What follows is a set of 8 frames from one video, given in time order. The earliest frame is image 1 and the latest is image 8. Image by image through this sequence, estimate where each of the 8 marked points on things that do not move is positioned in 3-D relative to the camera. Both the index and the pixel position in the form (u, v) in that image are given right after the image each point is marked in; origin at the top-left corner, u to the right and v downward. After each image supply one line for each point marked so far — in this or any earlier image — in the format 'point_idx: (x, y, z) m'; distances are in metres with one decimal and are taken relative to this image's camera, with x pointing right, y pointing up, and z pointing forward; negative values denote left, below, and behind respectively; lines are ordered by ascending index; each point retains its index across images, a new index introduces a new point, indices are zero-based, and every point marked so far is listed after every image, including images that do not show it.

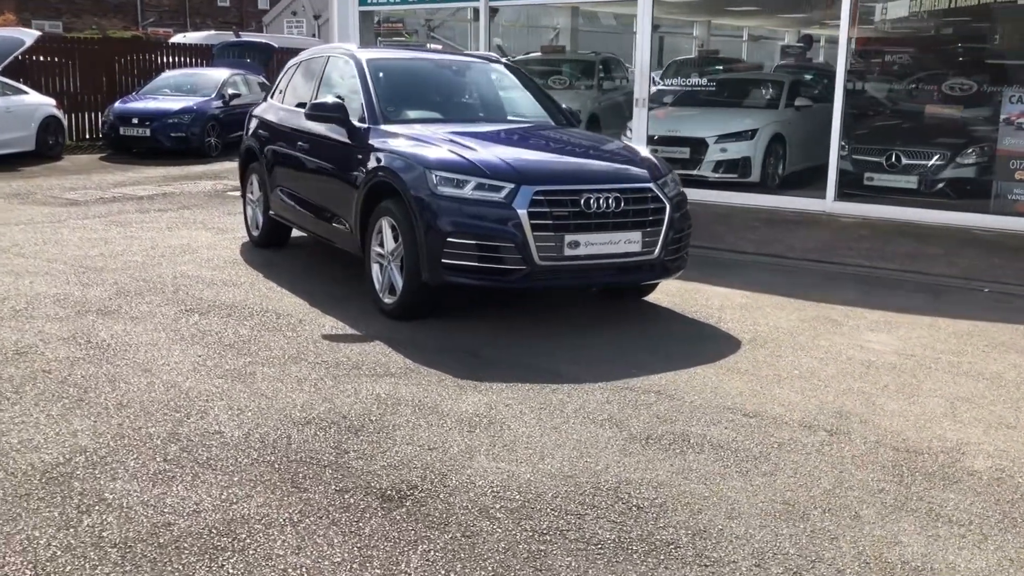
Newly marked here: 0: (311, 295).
0: (-1.5, 0.0, +7.2) m
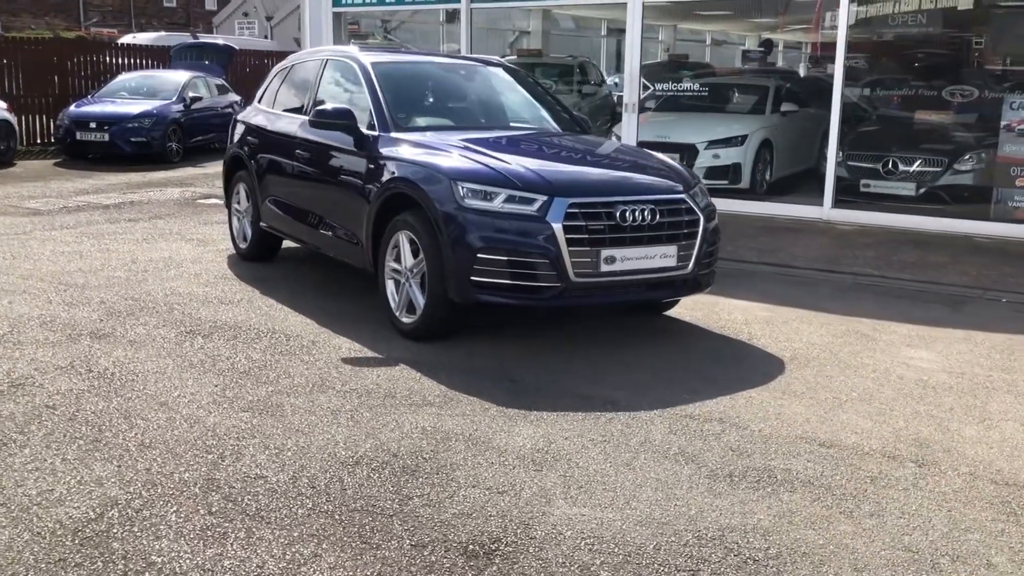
0: (-1.4, -0.2, +6.8) m
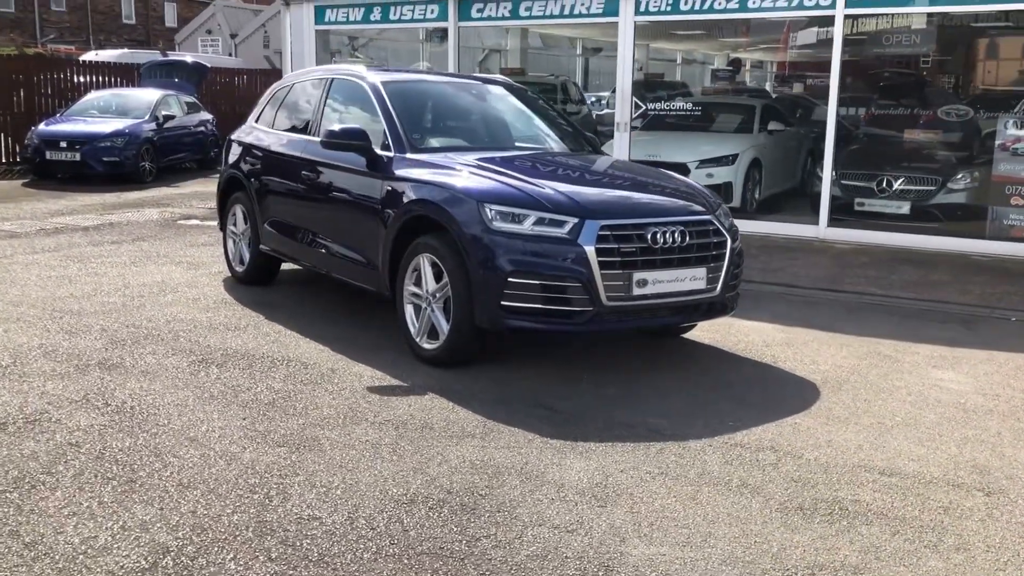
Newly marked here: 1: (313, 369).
0: (-1.2, -0.3, +6.6) m
1: (-1.2, -0.5, +5.8) m
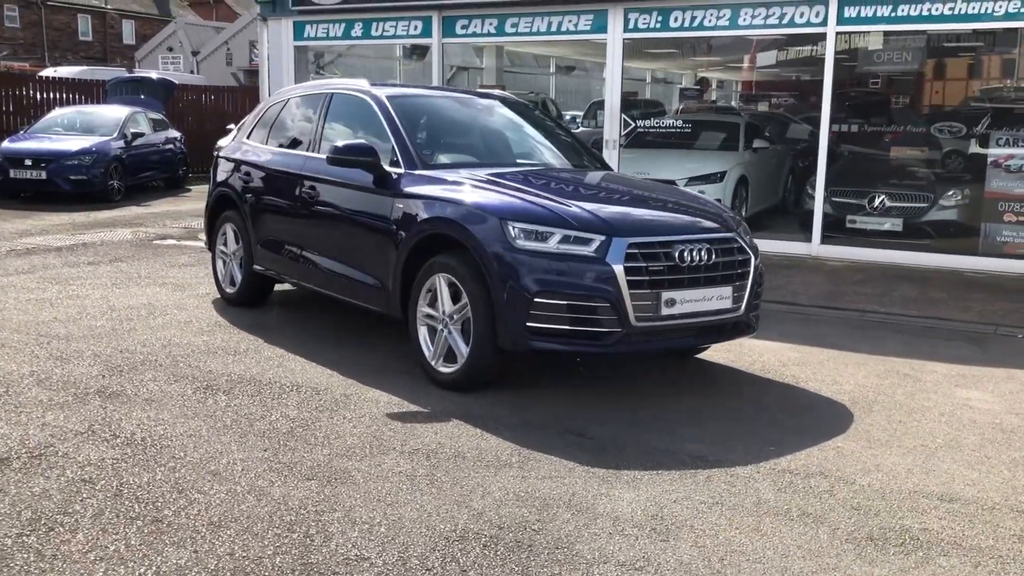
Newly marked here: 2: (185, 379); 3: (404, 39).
0: (-1.2, -0.5, +6.3) m
1: (-1.0, -0.6, +5.5) m
2: (-1.9, -0.5, +5.8) m
3: (-1.5, +3.3, +12.8) m
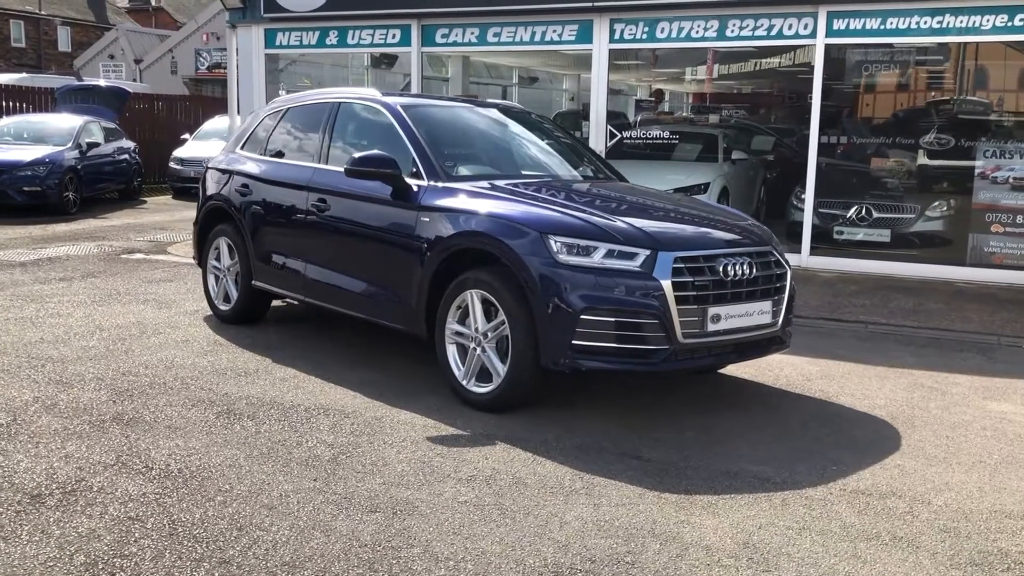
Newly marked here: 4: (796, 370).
0: (-1.0, -0.6, +6.1) m
1: (-0.8, -0.7, +5.2) m
2: (-1.7, -0.6, +5.4) m
3: (-1.8, +3.1, +12.6) m
4: (+2.0, -0.6, +6.8) m
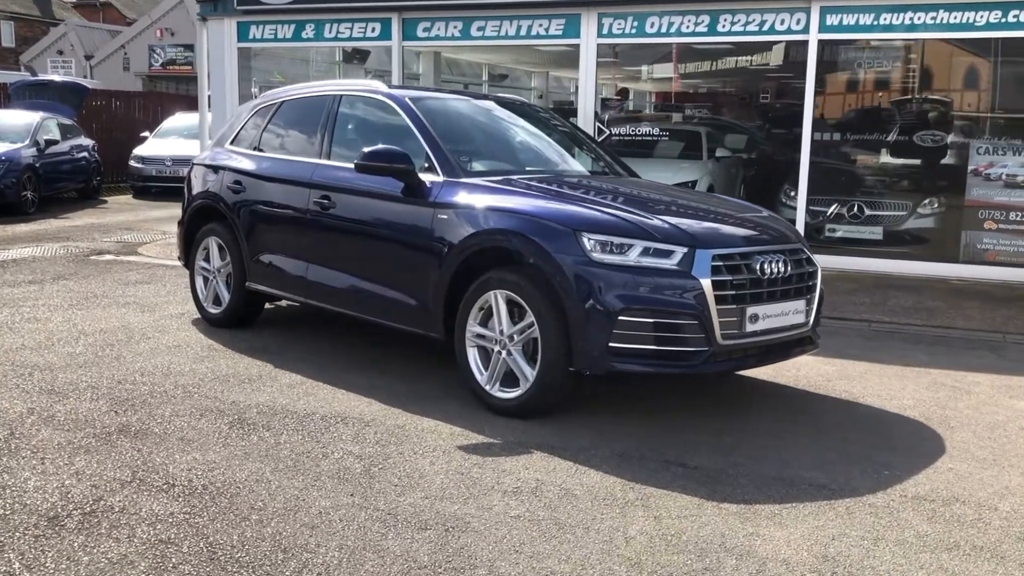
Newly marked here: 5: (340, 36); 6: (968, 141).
0: (-0.9, -0.6, +5.8) m
1: (-0.7, -0.7, +5.0) m
2: (-1.6, -0.7, +5.1) m
3: (-2.0, +3.1, +12.2) m
4: (+2.0, -0.6, +6.6) m
5: (-2.1, +3.2, +12.3) m
6: (+4.7, +1.5, +10.2) m
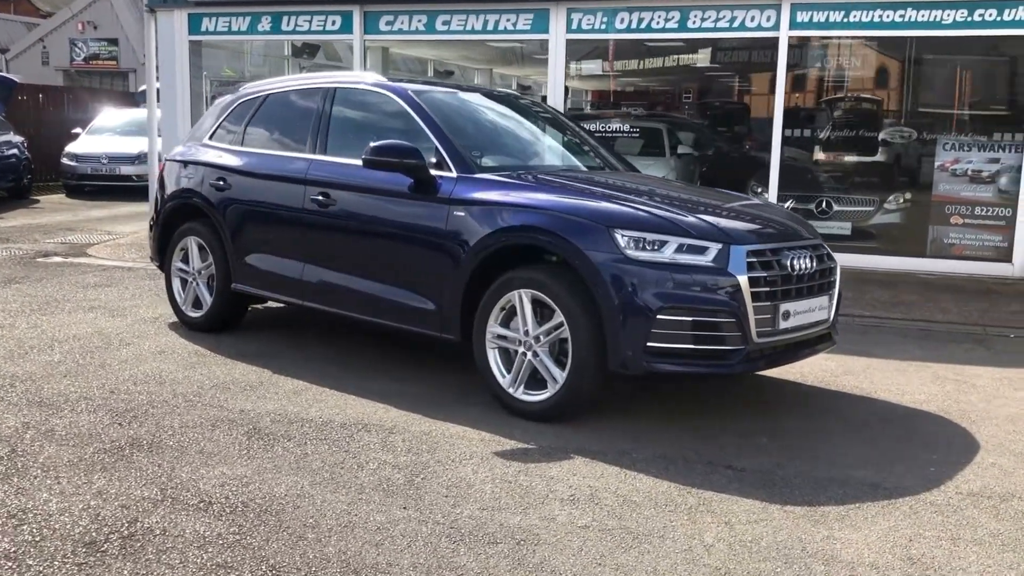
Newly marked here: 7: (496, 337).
0: (-0.8, -0.6, +5.5) m
1: (-0.5, -0.7, +4.7) m
2: (-1.4, -0.7, +4.8) m
3: (-2.4, +3.1, +11.9) m
4: (+2.1, -0.5, +6.6) m
5: (-2.6, +3.1, +11.9) m
6: (+4.4, +1.6, +10.3) m
7: (-0.1, -0.3, +5.2) m
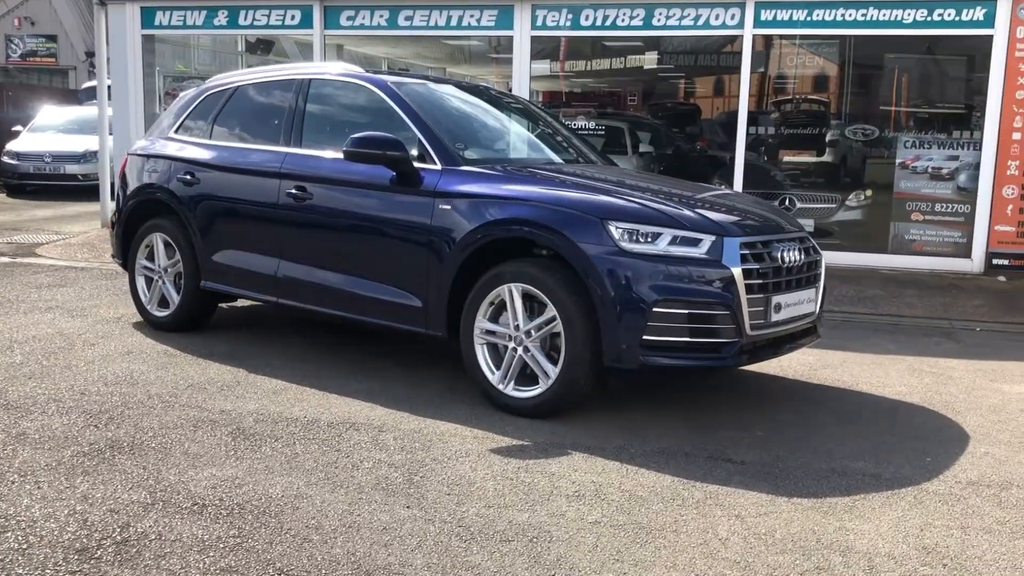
0: (-0.9, -0.6, +5.4) m
1: (-0.5, -0.7, +4.6) m
2: (-1.5, -0.6, +4.6) m
3: (-2.9, +3.1, +11.6) m
4: (+1.9, -0.5, +6.6) m
5: (-3.0, +3.1, +11.6) m
6: (+4.1, +1.6, +10.5) m
7: (-0.1, -0.2, +5.1) m
